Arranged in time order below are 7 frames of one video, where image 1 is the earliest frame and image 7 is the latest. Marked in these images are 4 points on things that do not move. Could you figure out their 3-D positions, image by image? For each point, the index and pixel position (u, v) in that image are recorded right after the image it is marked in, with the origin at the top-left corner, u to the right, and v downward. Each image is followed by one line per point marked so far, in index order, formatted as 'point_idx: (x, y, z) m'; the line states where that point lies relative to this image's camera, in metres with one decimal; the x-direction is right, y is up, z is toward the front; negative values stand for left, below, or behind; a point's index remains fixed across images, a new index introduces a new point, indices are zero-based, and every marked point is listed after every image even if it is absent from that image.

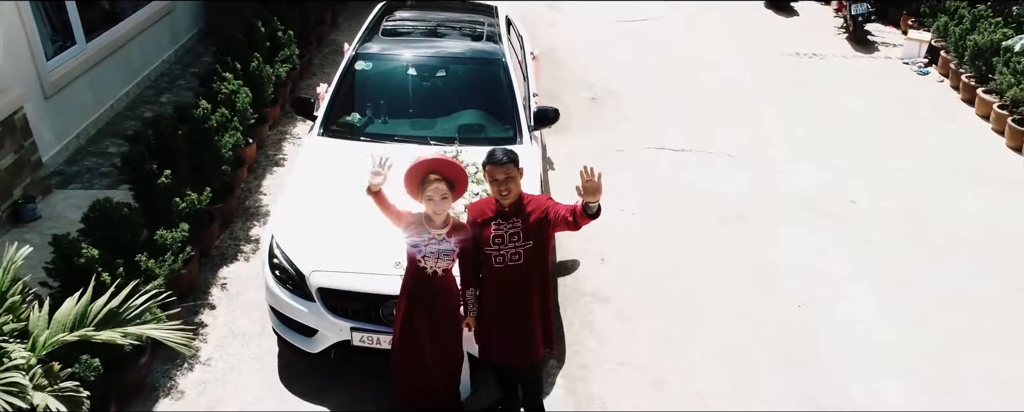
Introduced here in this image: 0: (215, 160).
0: (-1.5, +0.2, +5.1) m
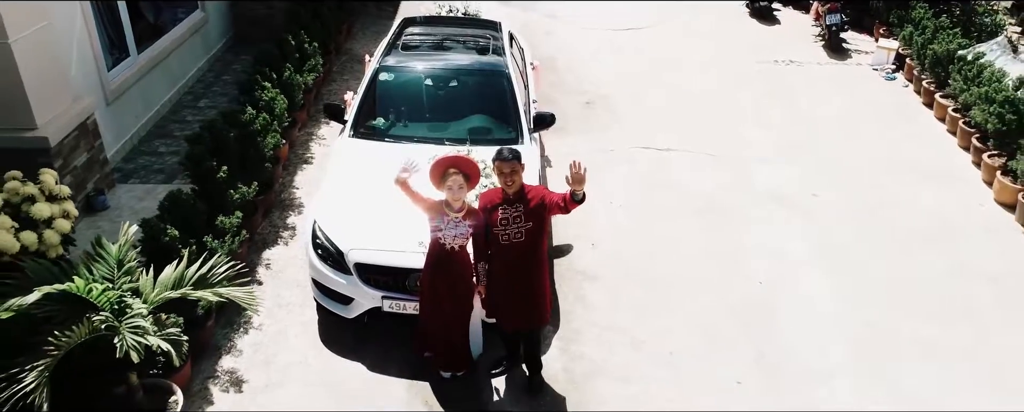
0: (-1.4, +0.3, +6.0) m
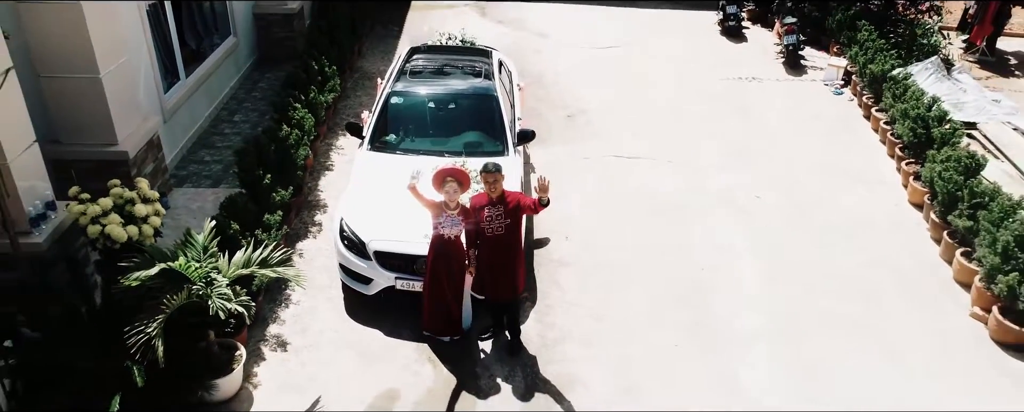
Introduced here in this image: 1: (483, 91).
0: (-1.5, +0.3, +7.3) m
1: (-0.2, +0.8, +7.7) m
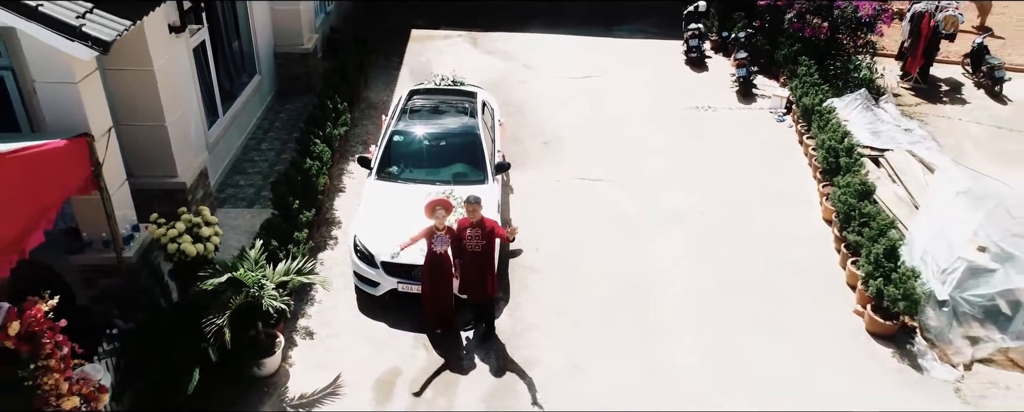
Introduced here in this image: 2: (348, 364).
0: (-1.7, +0.1, +9.1) m
1: (-0.4, +0.7, +9.4) m
2: (-1.2, -1.1, +7.5) m
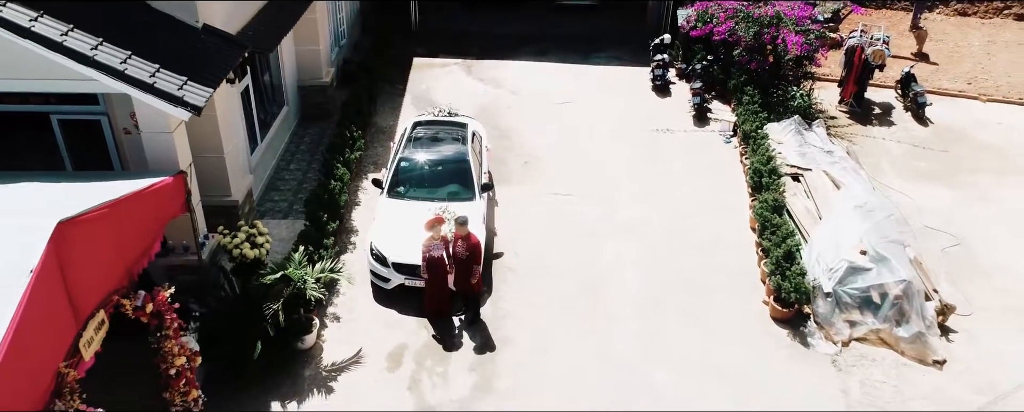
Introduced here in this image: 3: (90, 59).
0: (-1.9, 0.0, +11.4) m
1: (-0.6, +0.6, +11.8) m
2: (-1.4, -1.3, +9.8) m
3: (-3.2, +1.1, +8.1) m
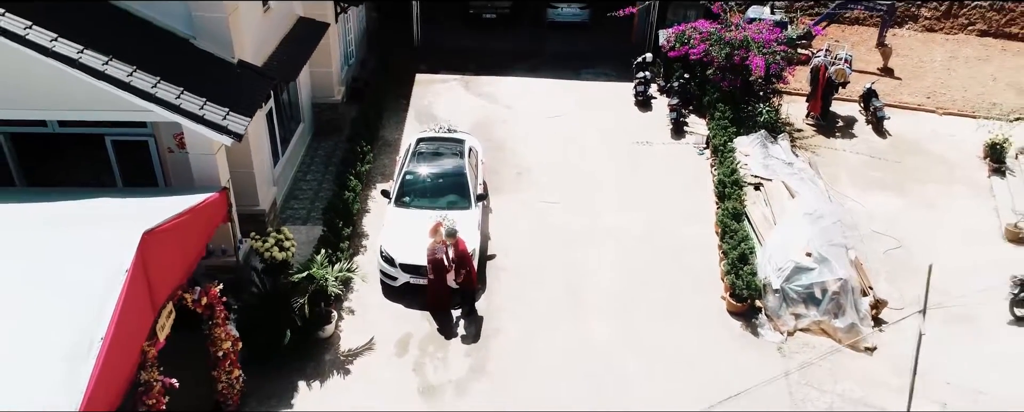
0: (-2.0, -0.1, +13.0) m
1: (-0.7, +0.5, +13.4) m
2: (-1.5, -1.4, +11.4) m
3: (-3.3, +1.0, +9.7) m
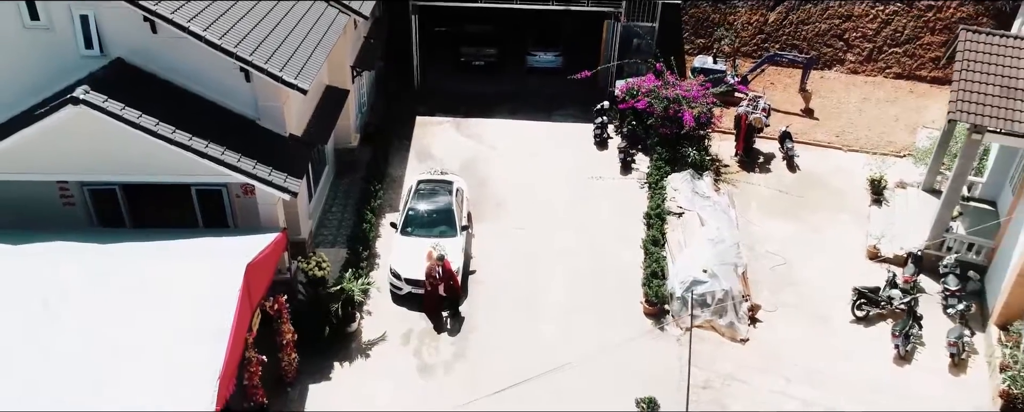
0: (-2.4, -0.6, +17.5) m
1: (-1.1, 0.0, +17.8) m
2: (-1.9, -1.8, +15.9) m
3: (-3.7, +0.5, +14.1) m
